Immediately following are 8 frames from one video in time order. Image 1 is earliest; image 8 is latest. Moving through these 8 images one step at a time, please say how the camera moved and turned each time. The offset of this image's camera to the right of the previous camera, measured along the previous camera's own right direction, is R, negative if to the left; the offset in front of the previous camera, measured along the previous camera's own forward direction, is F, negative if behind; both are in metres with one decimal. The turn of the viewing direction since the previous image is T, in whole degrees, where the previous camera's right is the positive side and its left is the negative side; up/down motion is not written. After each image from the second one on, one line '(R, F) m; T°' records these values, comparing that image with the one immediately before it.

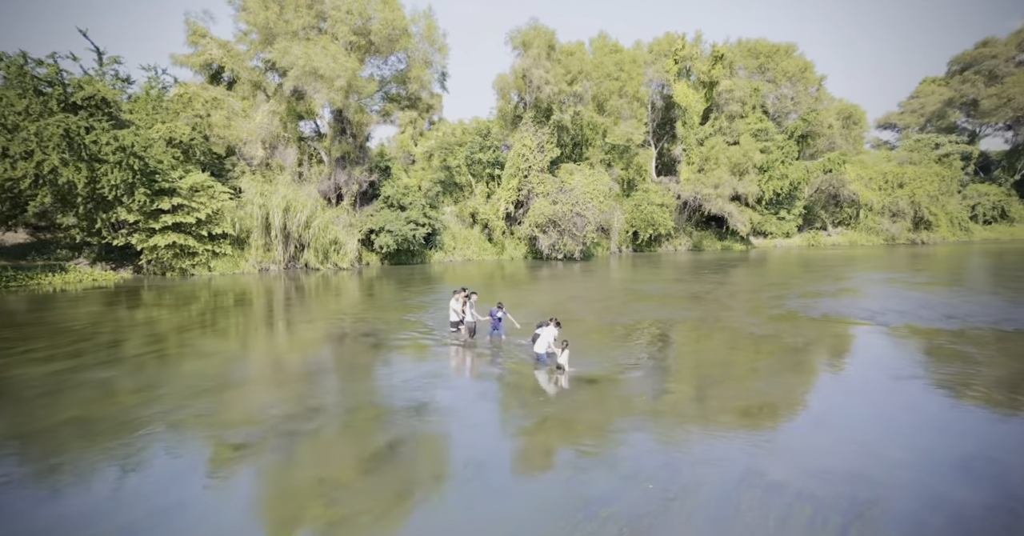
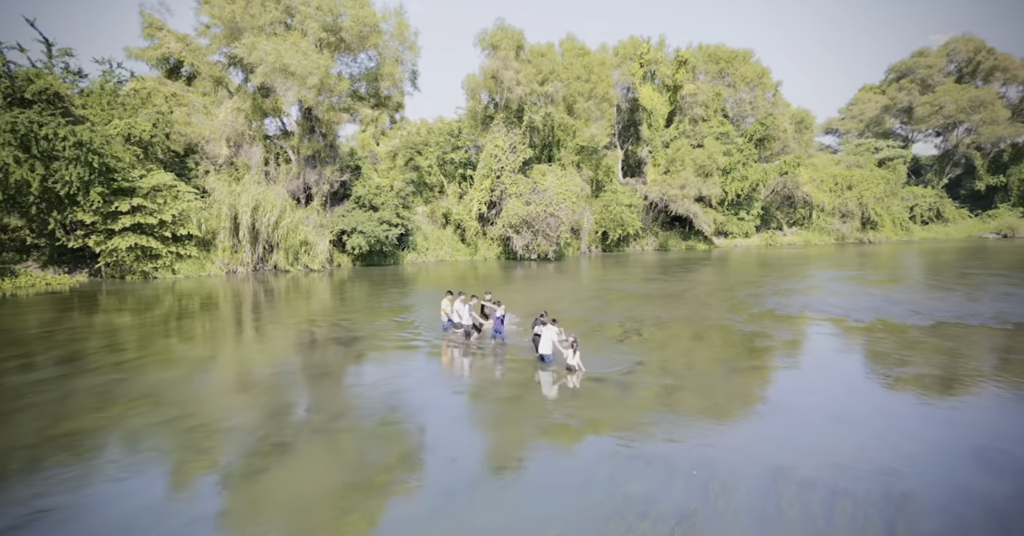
(-0.9, -0.1) m; +5°
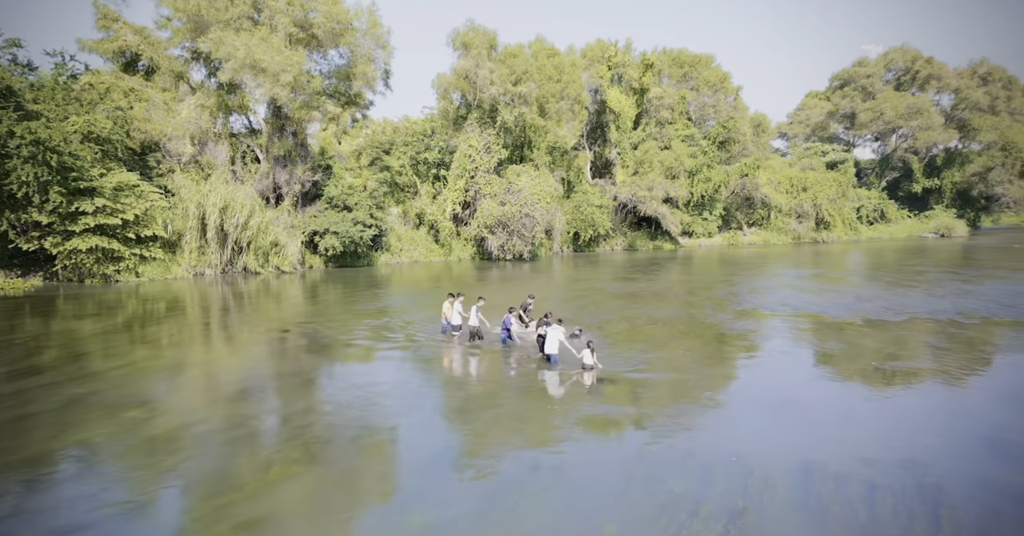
(-0.9, 0.0) m; +4°
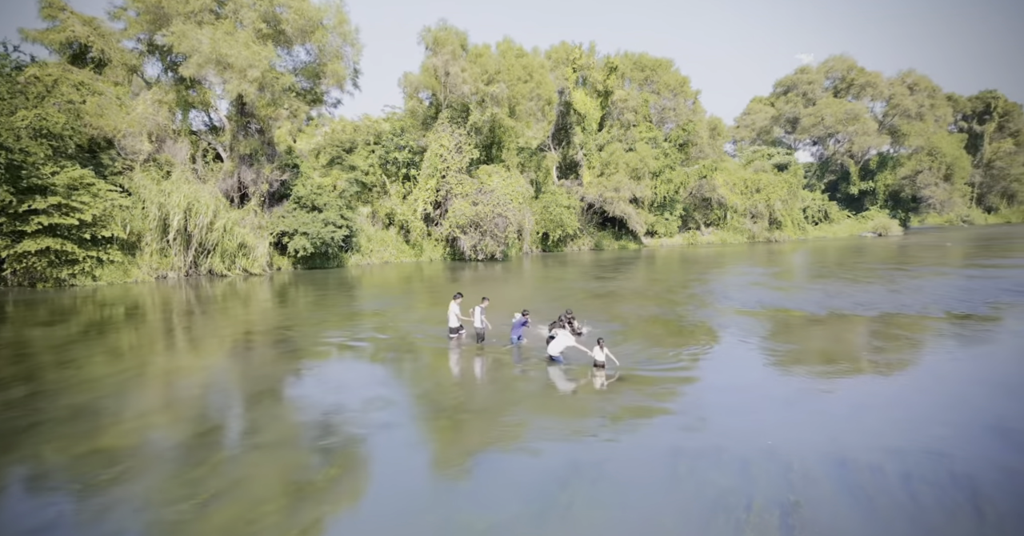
(-1.0, 0.0) m; +5°
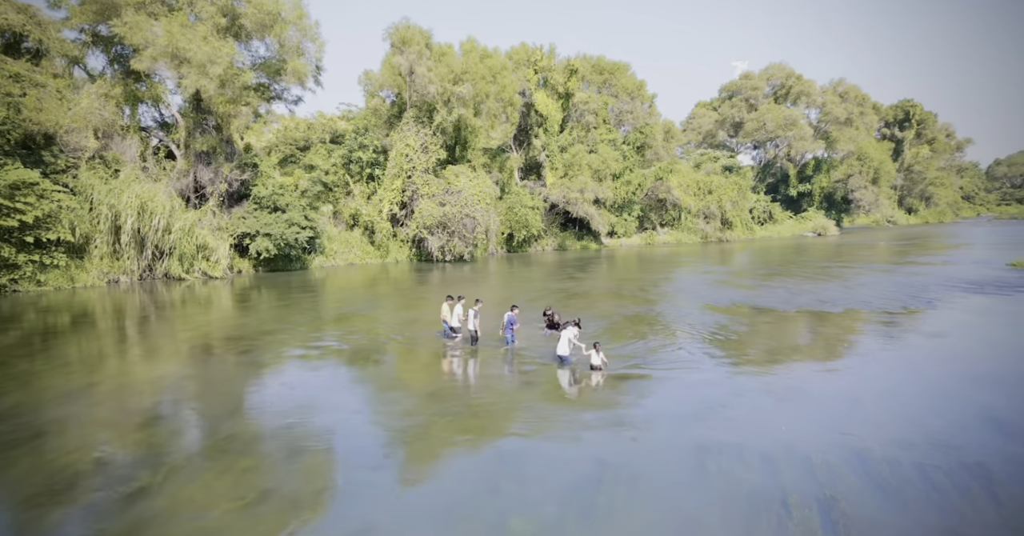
(-1.0, +0.1) m; +5°
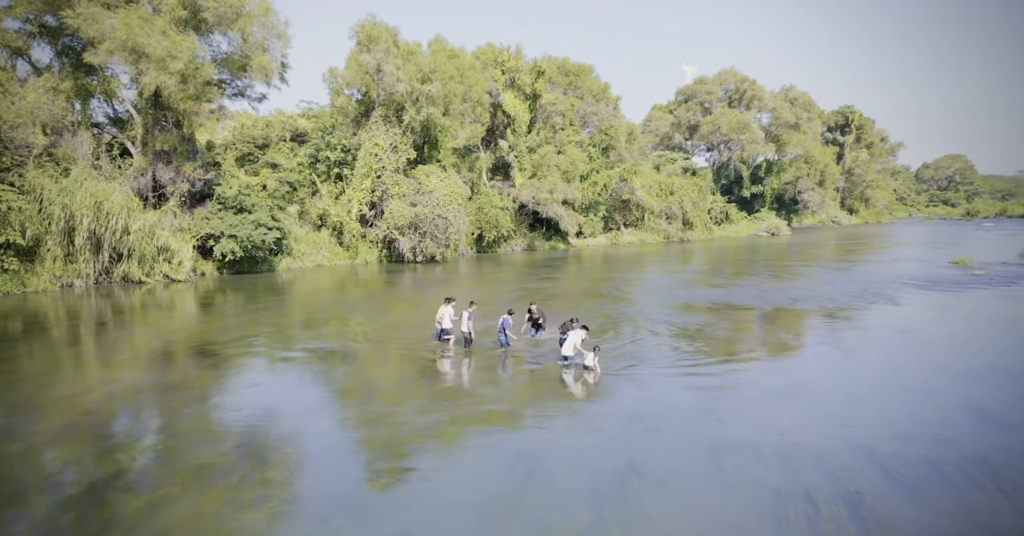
(-0.7, +0.1) m; +4°
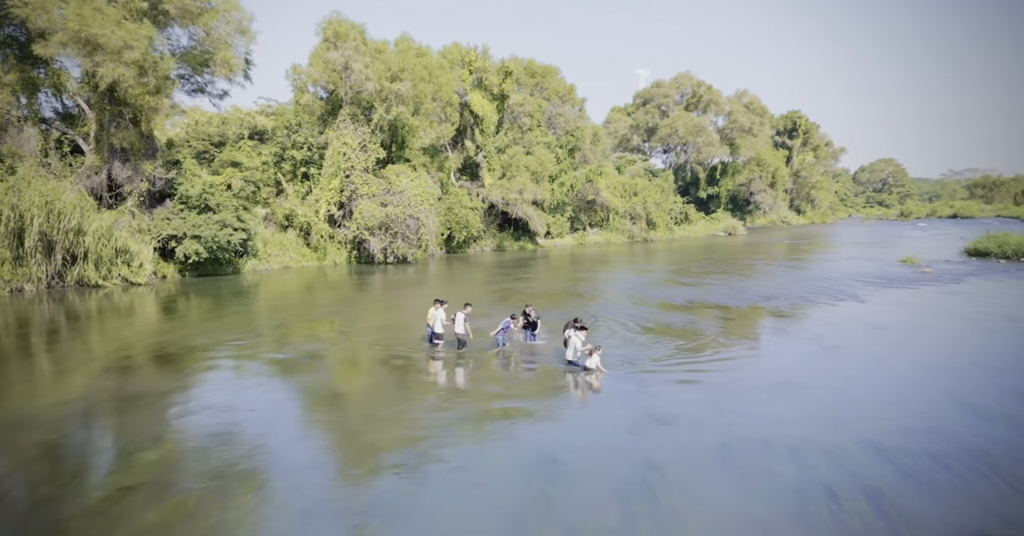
(-0.7, +0.1) m; +4°
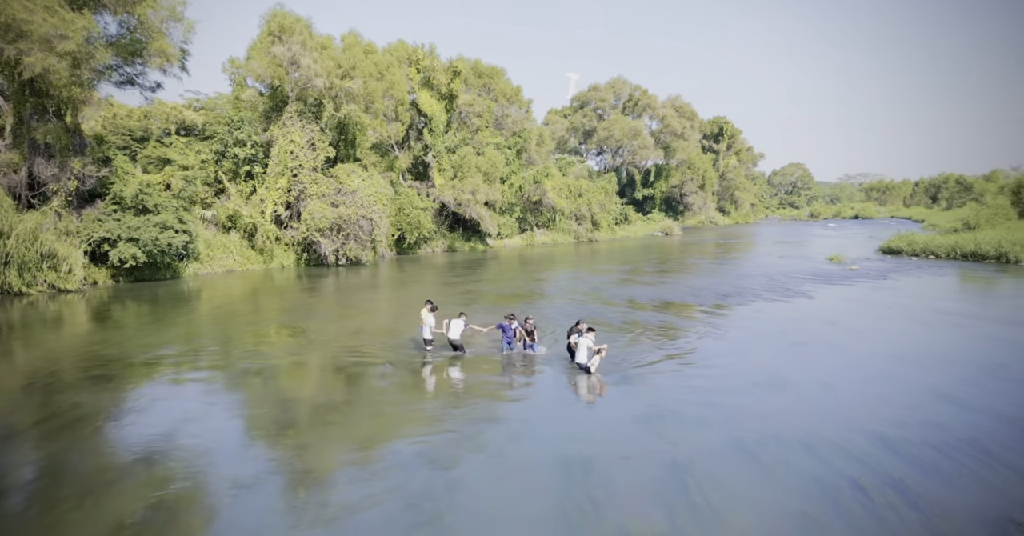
(-1.0, +0.2) m; +6°
